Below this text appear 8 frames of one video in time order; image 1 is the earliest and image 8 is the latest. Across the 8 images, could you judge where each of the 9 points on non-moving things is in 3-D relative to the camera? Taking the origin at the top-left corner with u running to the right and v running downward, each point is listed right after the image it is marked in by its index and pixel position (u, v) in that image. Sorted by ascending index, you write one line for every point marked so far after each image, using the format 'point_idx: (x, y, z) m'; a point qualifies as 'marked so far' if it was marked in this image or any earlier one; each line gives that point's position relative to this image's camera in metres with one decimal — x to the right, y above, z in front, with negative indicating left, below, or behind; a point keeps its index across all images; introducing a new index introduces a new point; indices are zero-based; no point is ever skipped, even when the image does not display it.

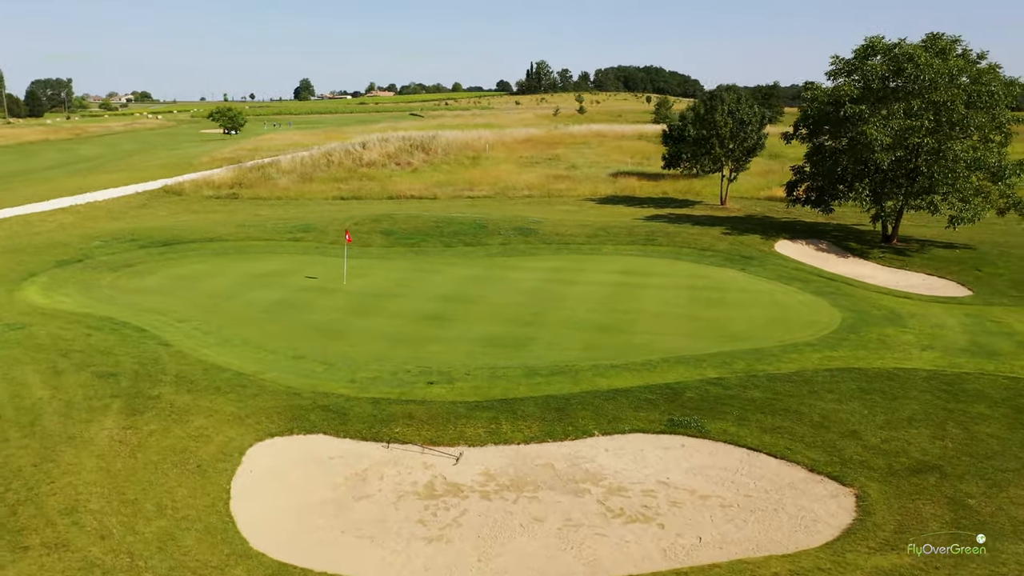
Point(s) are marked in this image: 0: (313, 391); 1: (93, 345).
0: (-3.3, -1.7, +13.8) m
1: (-7.6, -1.1, +15.0) m
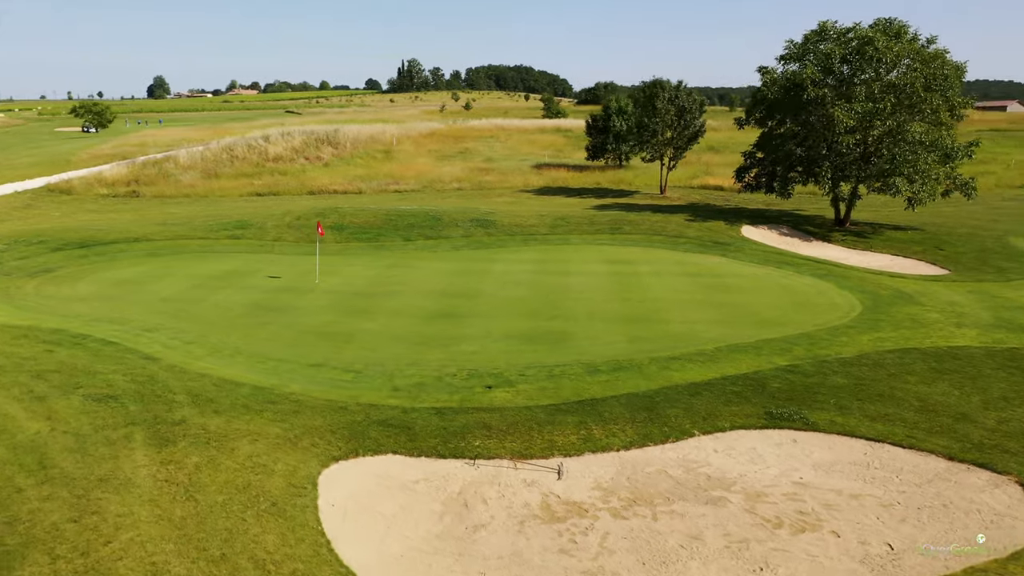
0: (-2.2, -1.6, +11.7) m
1: (-6.6, -1.1, +12.3) m
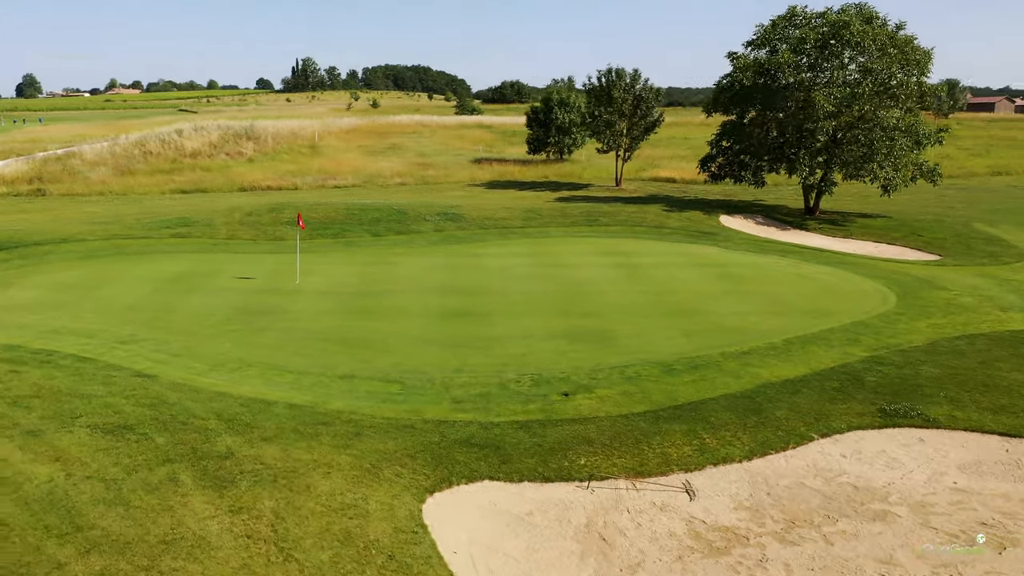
0: (-1.0, -1.6, +9.8) m
1: (-5.5, -1.2, +9.8) m
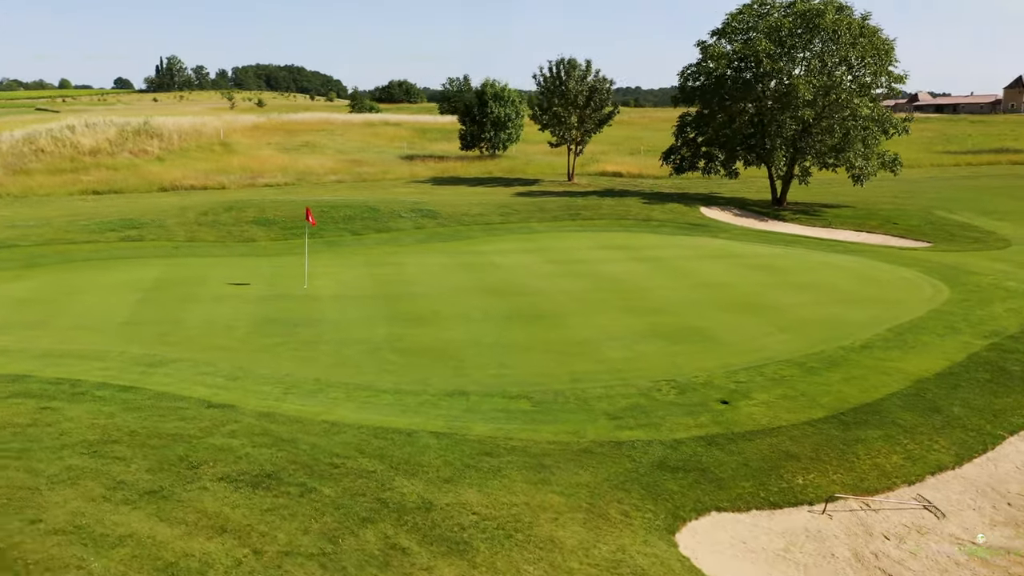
0: (+0.8, -1.5, +8.2) m
1: (-3.6, -1.3, +7.5) m
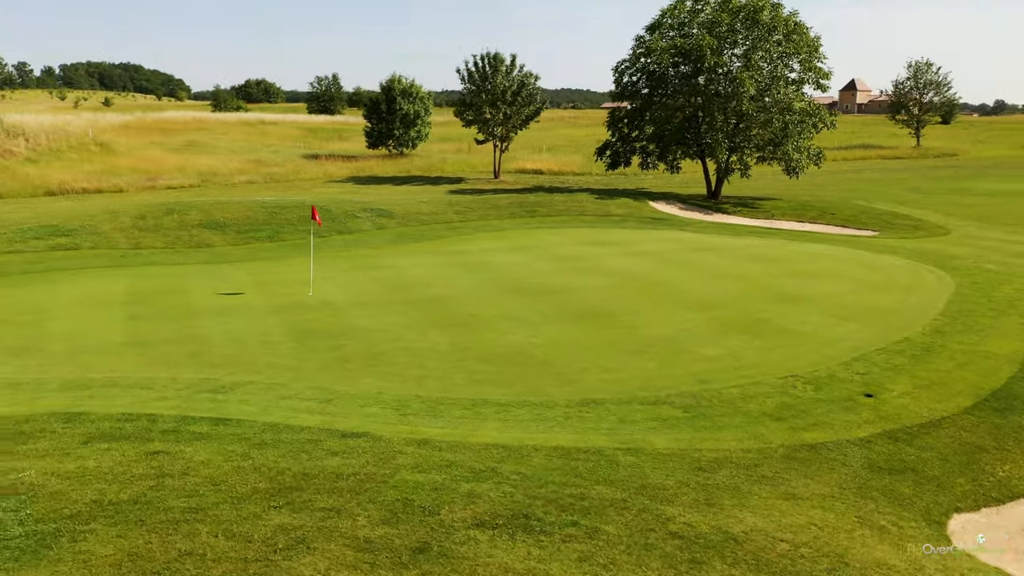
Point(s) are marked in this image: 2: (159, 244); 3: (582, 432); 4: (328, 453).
0: (+2.5, -1.4, +7.5) m
1: (-1.7, -1.3, +6.1) m
2: (-7.5, +0.9, +17.5) m
3: (+0.6, -1.4, +7.8) m
4: (-1.5, -1.3, +6.6) m
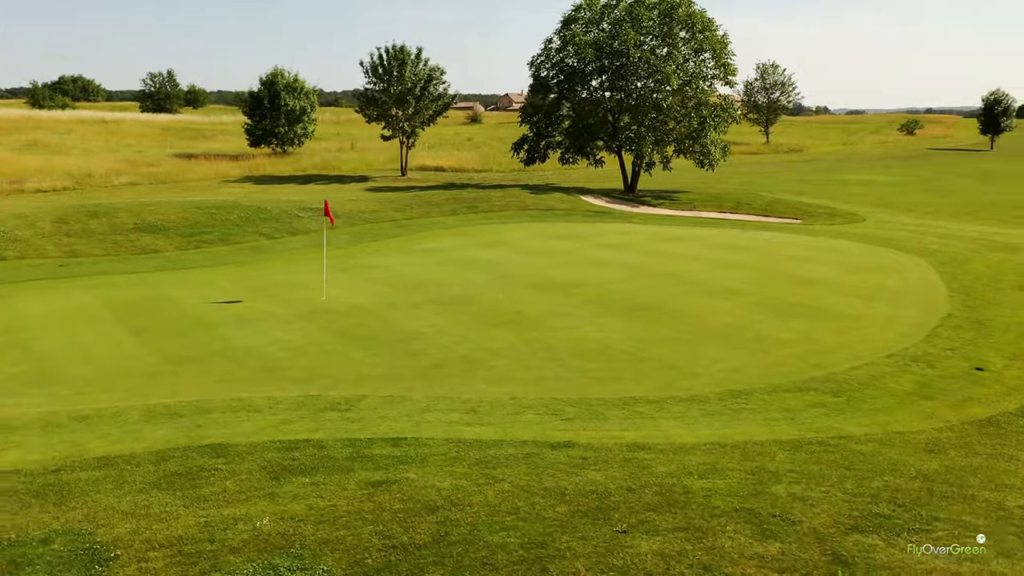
0: (+4.1, -1.2, +7.5) m
1: (+0.3, -1.3, +5.3) m
2: (-7.8, +0.7, +15.3) m
3: (+2.2, -1.2, +7.4) m
4: (+0.4, -1.3, +5.8) m
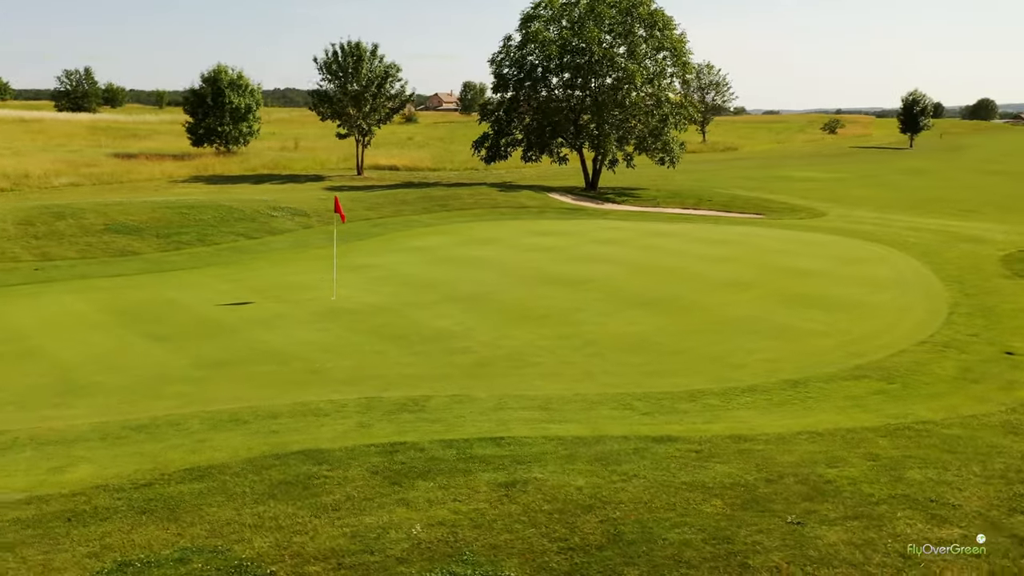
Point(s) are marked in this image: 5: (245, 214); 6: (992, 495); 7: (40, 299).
0: (+4.8, -1.1, +7.7) m
1: (+1.1, -1.2, +5.1) m
2: (-7.8, +0.6, +14.4) m
3: (+2.9, -1.1, +7.4) m
4: (+1.2, -1.2, +5.7) m
5: (-6.1, +1.7, +18.9) m
6: (+2.9, -1.2, +4.9) m
7: (-6.8, -0.1, +11.7) m
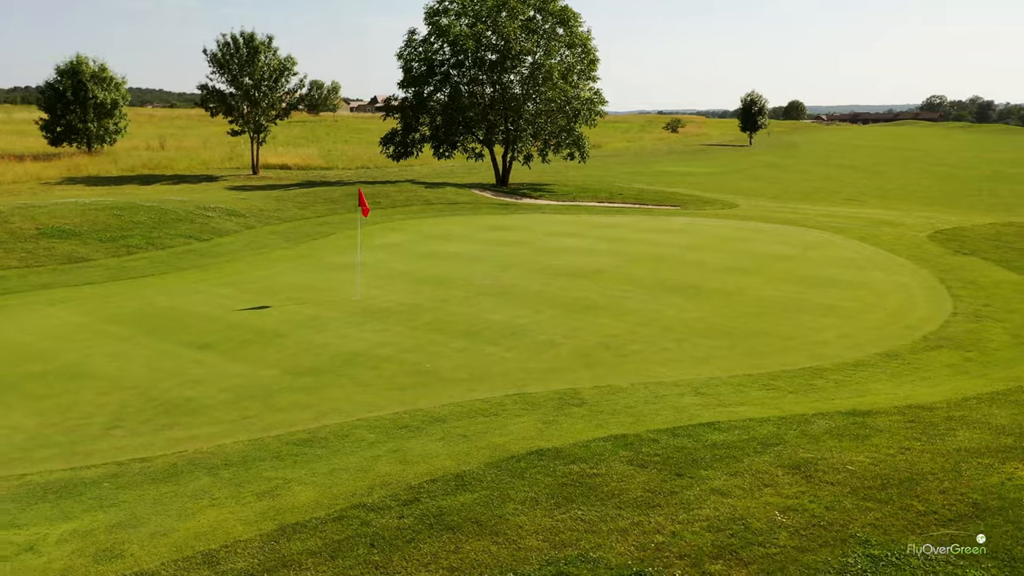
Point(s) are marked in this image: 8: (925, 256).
0: (+6.0, -0.8, +8.4) m
1: (+2.9, -1.0, +5.2) m
2: (-7.7, +0.4, +12.6) m
3: (+4.2, -0.9, +7.8) m
4: (+2.9, -1.0, +5.8) m
5: (-7.0, +1.5, +17.3) m
6: (+4.6, -1.0, +5.3) m
7: (-6.1, -0.3, +10.2) m
8: (+7.9, +0.6, +15.6) m
